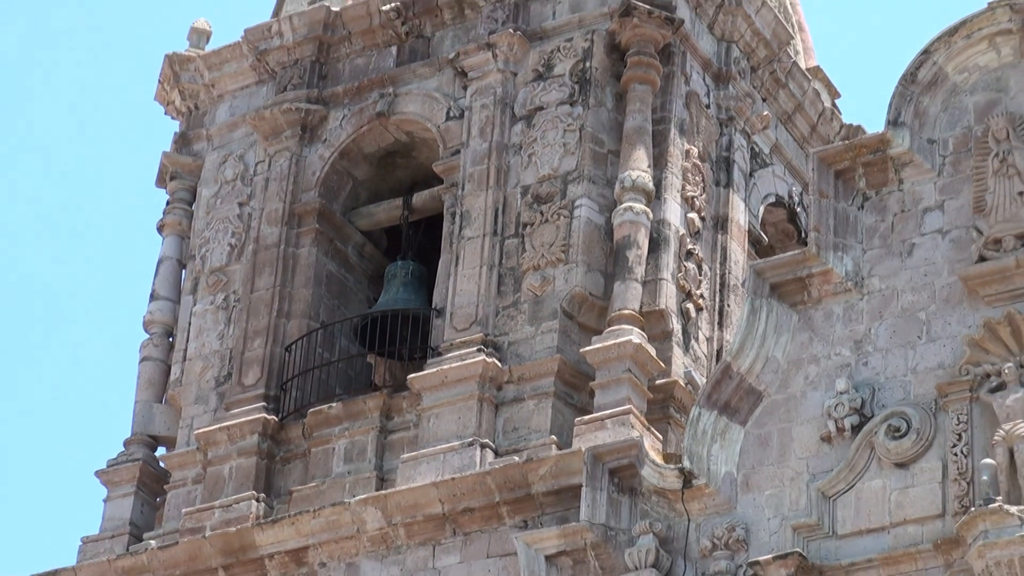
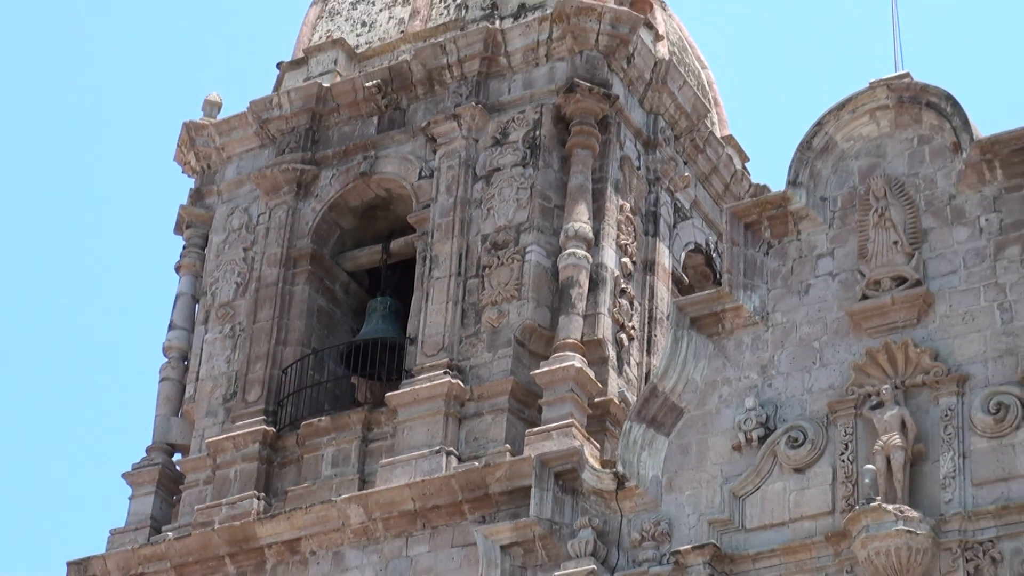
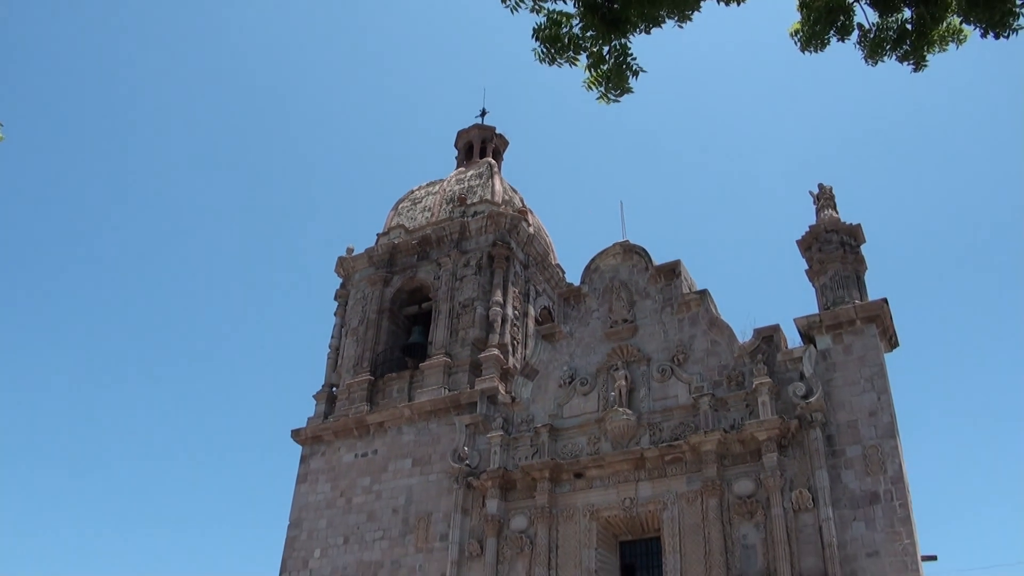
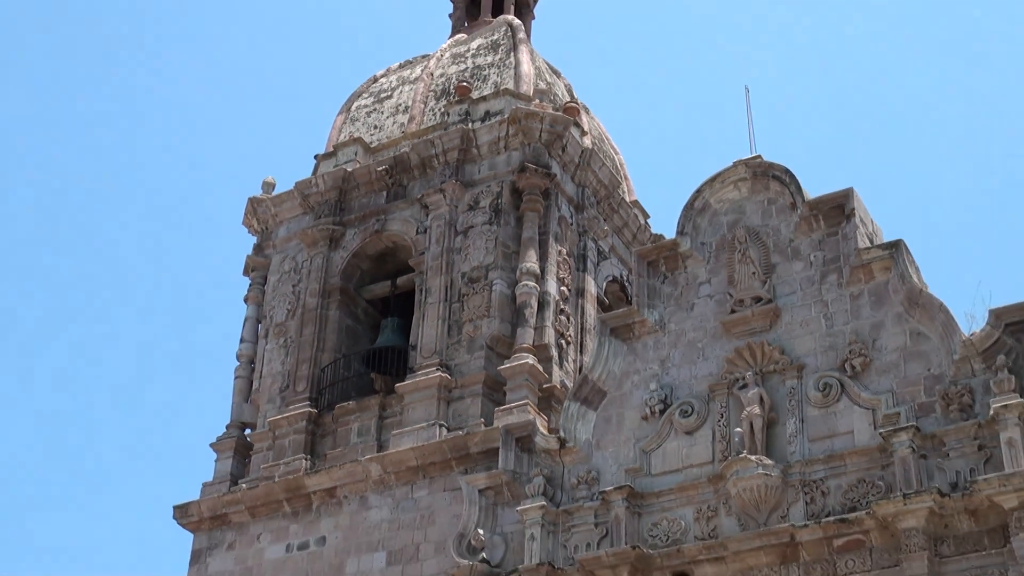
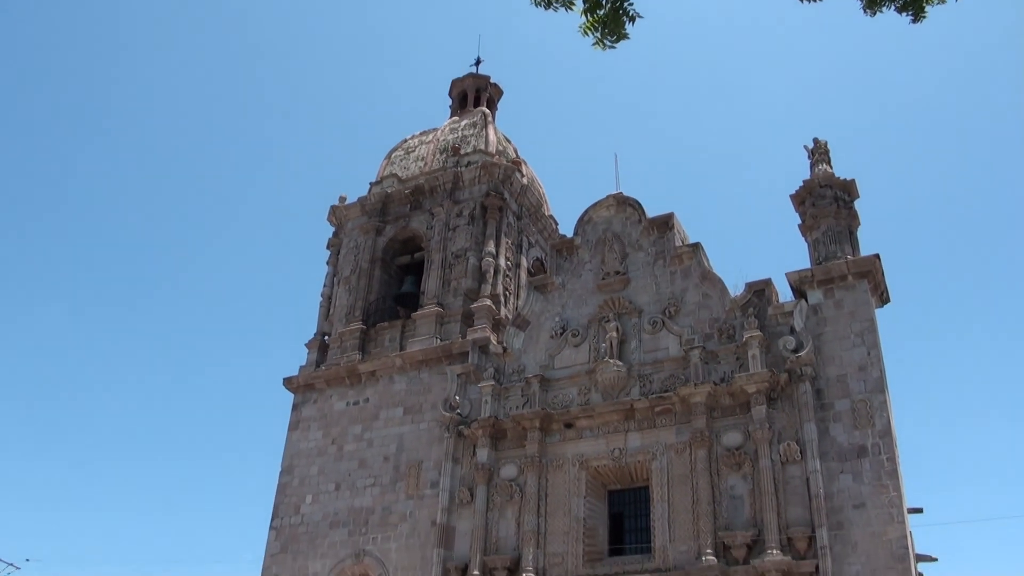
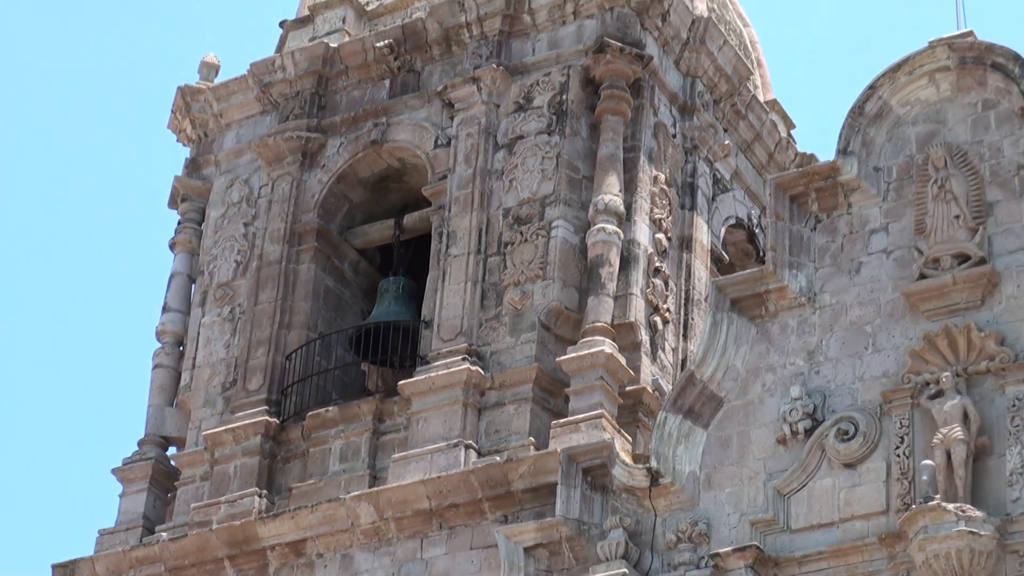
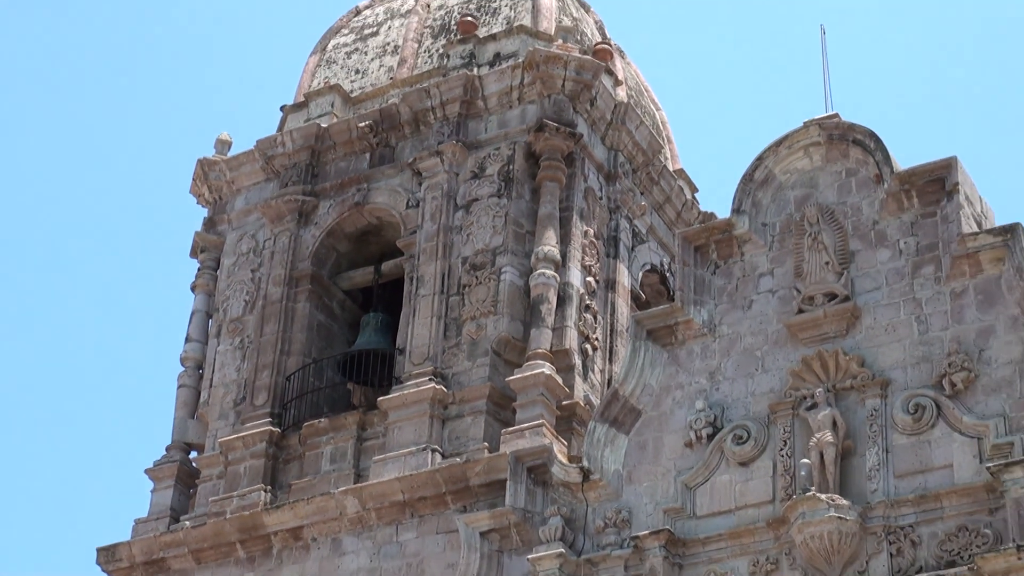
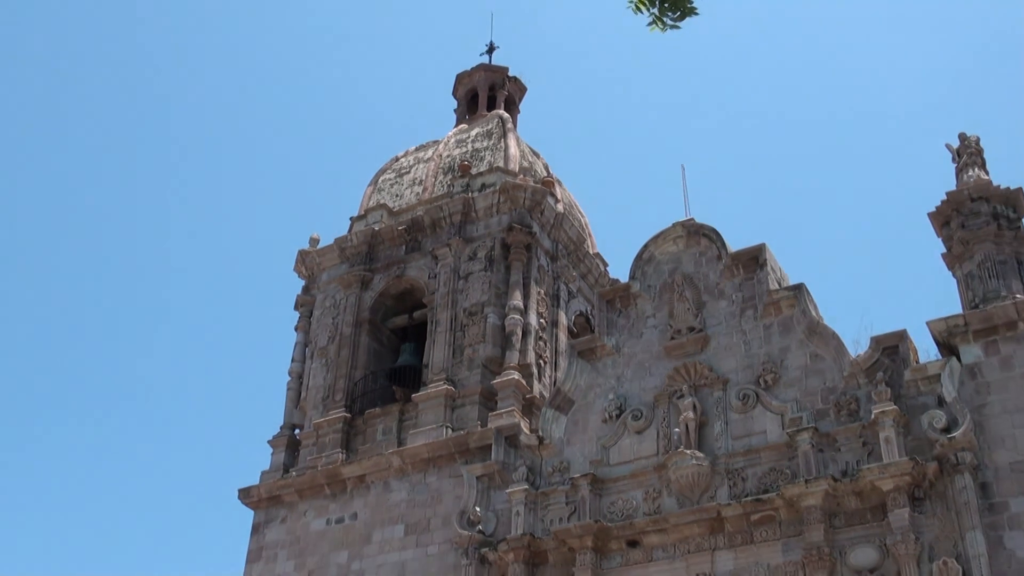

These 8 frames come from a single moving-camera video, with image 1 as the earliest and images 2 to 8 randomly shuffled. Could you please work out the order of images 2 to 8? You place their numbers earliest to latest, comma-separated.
6, 2, 7, 4, 8, 3, 5
